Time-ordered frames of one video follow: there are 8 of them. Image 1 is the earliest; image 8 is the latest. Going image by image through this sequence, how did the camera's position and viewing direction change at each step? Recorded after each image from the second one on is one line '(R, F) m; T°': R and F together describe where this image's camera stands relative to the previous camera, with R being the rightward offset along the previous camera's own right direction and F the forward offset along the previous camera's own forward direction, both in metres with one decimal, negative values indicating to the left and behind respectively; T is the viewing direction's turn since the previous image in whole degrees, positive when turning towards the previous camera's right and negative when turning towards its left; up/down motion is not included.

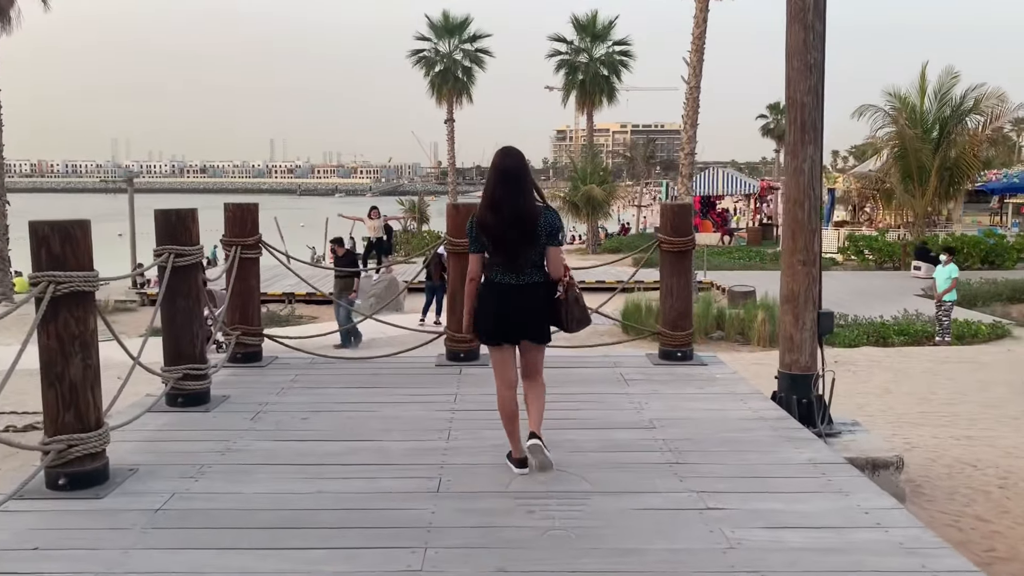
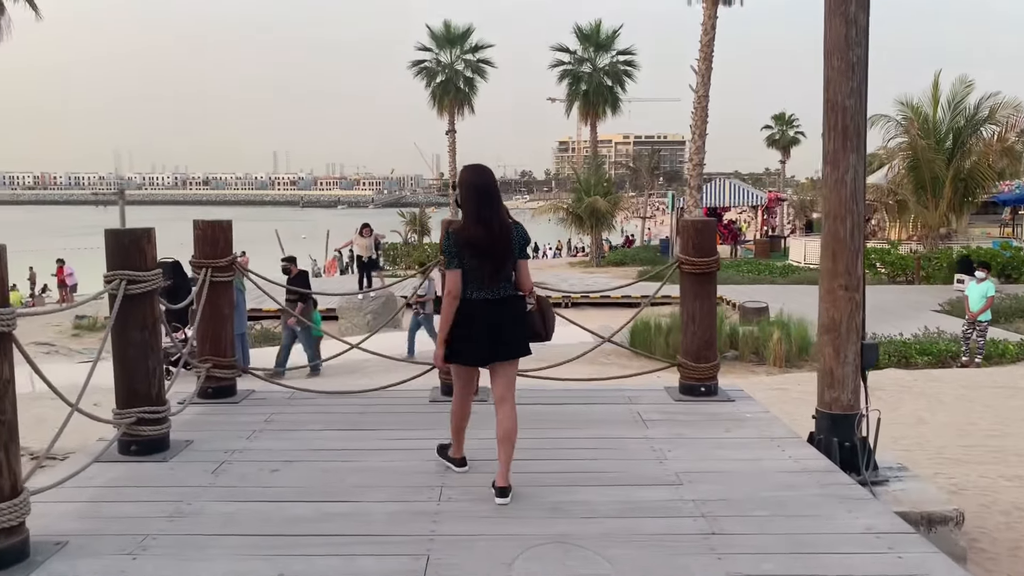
(0.0, +0.6) m; 0°
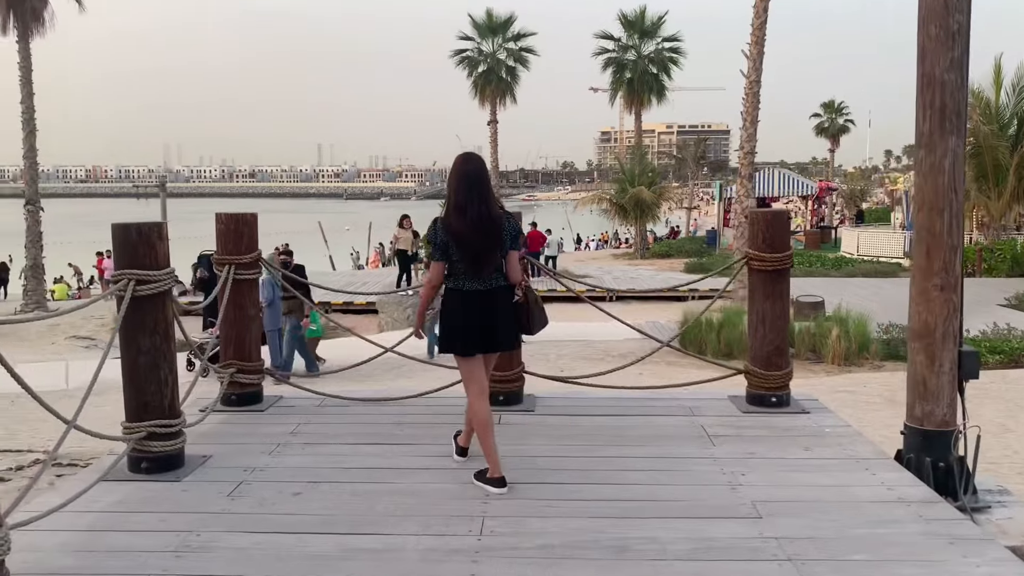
(0.0, +0.5) m; -3°
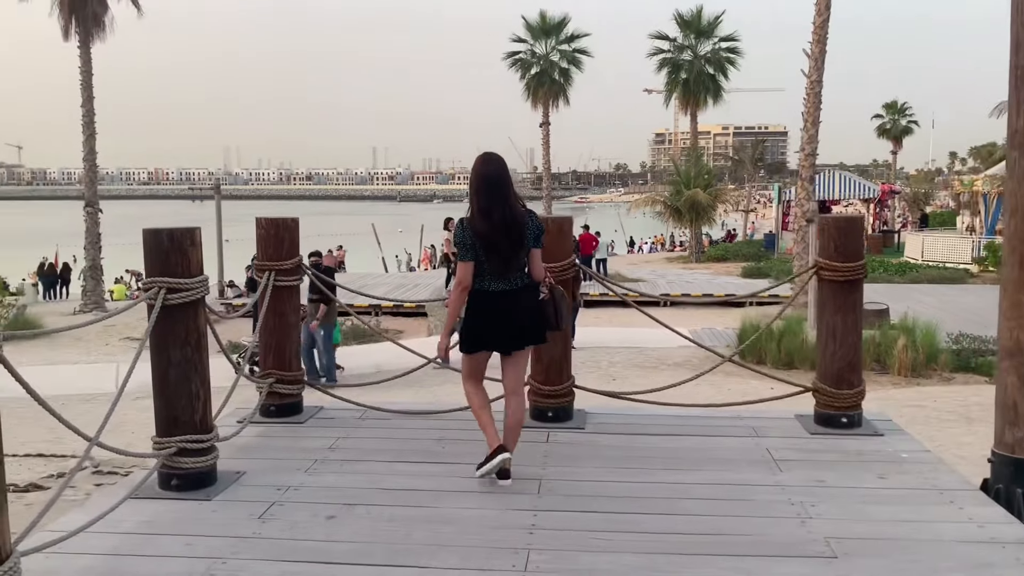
(0.0, +0.3) m; -3°
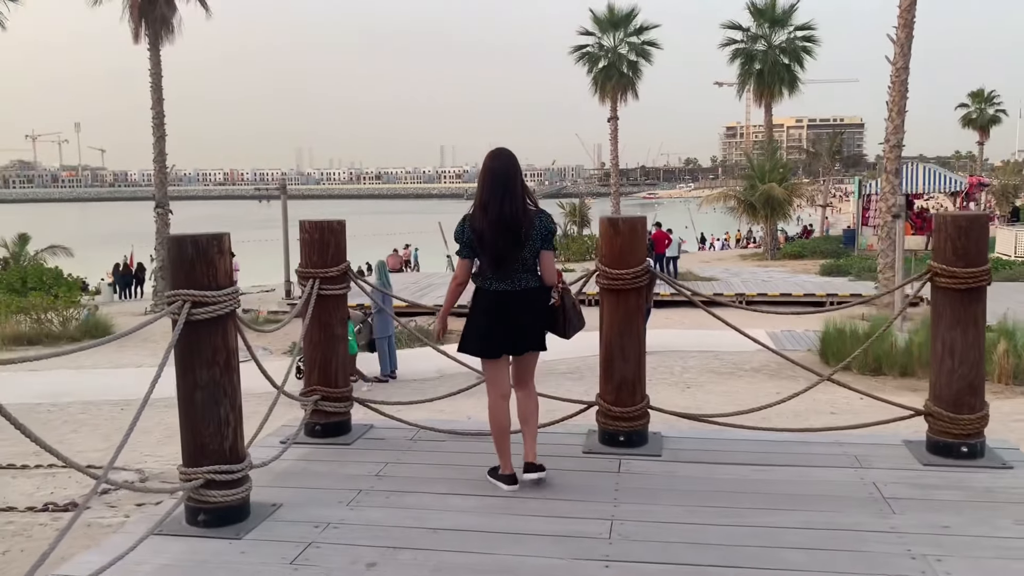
(0.0, +0.5) m; -4°
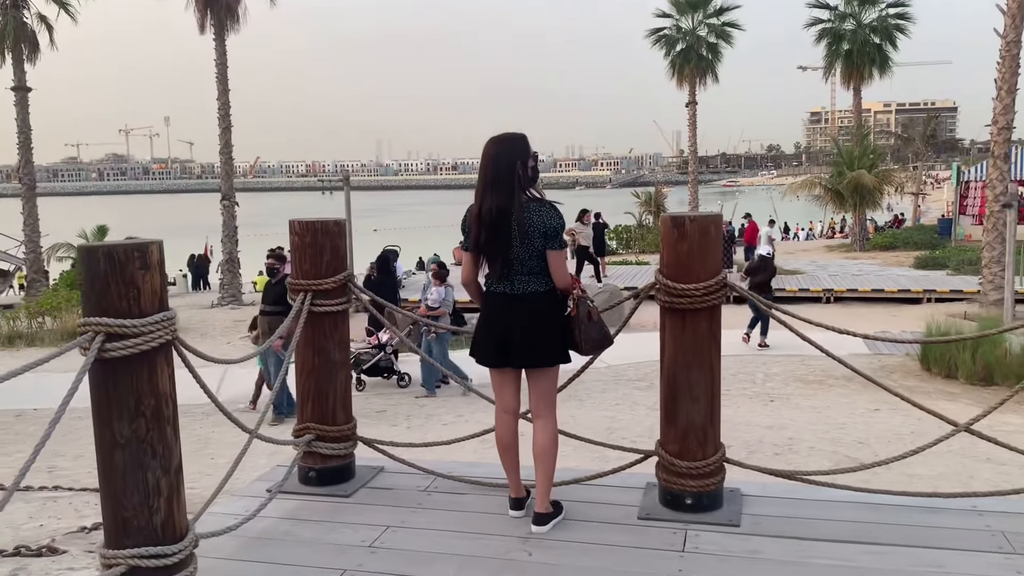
(+0.2, +0.9) m; -5°
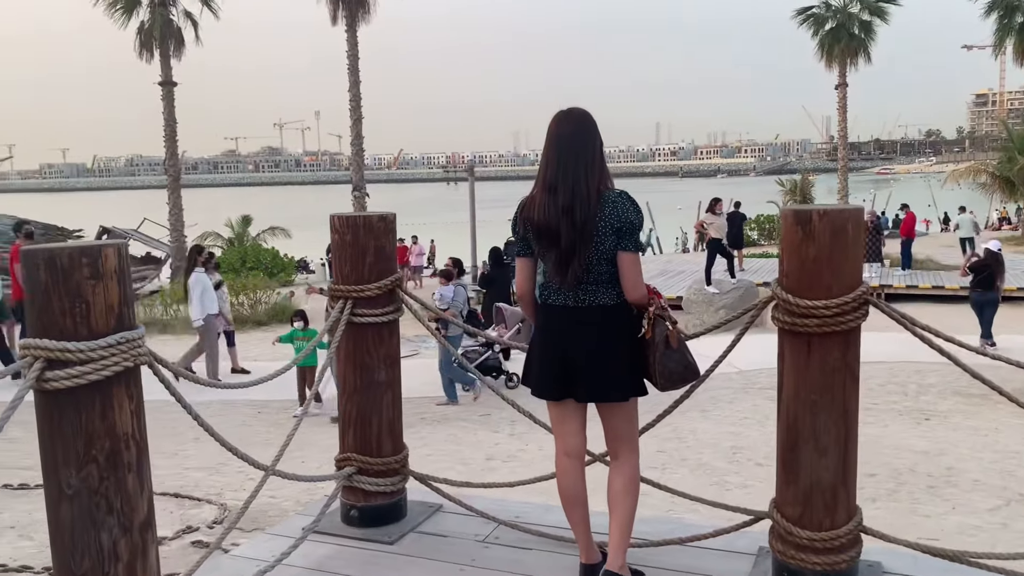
(+0.2, +0.7) m; -9°
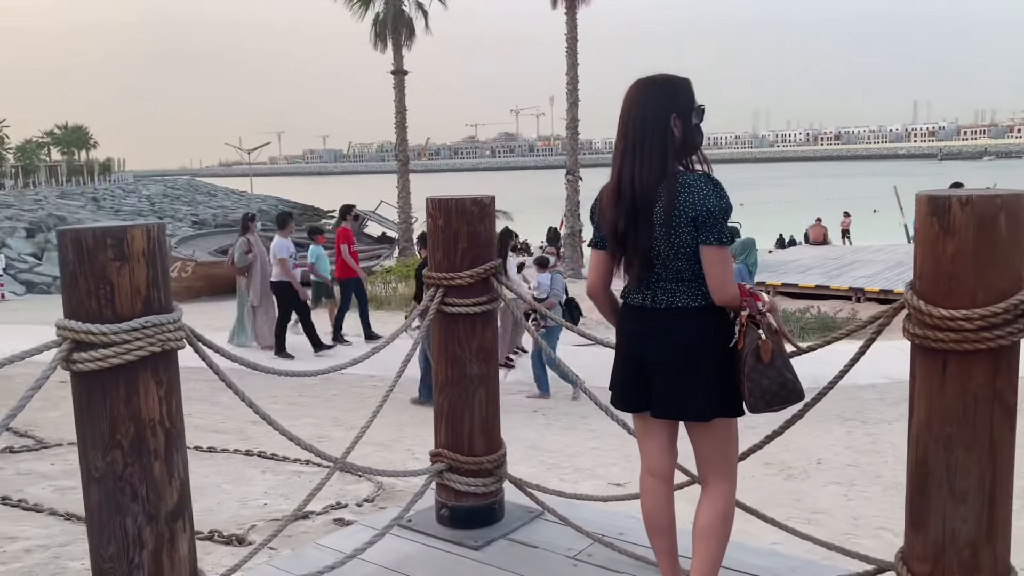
(+0.4, +0.3) m; -15°
